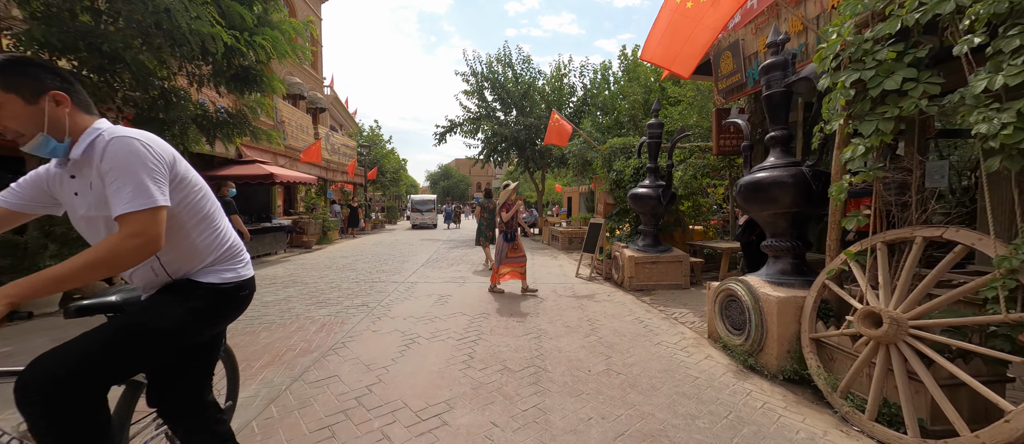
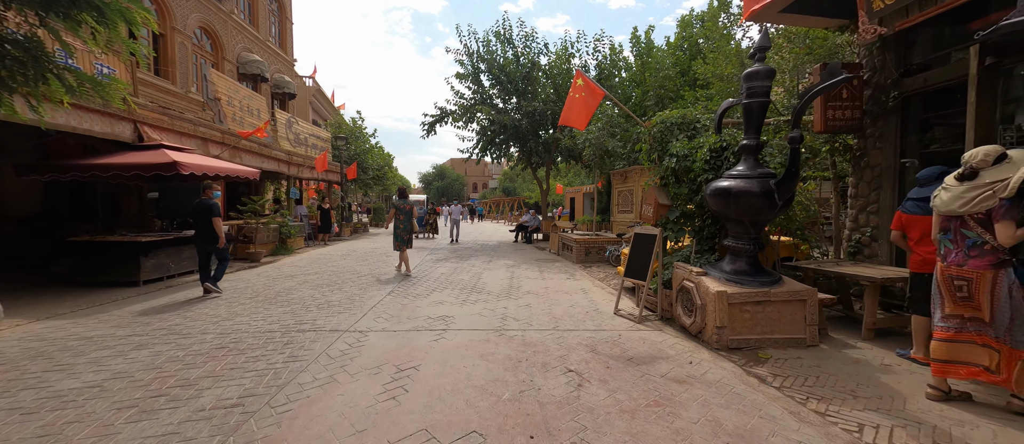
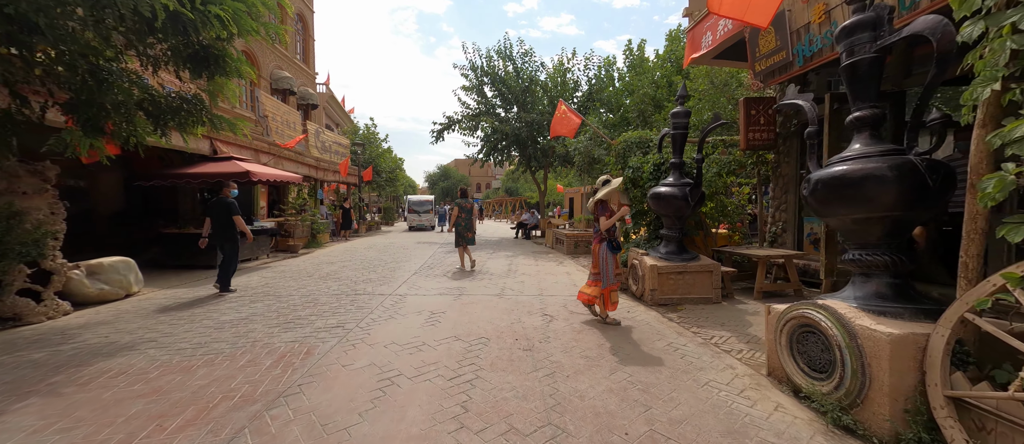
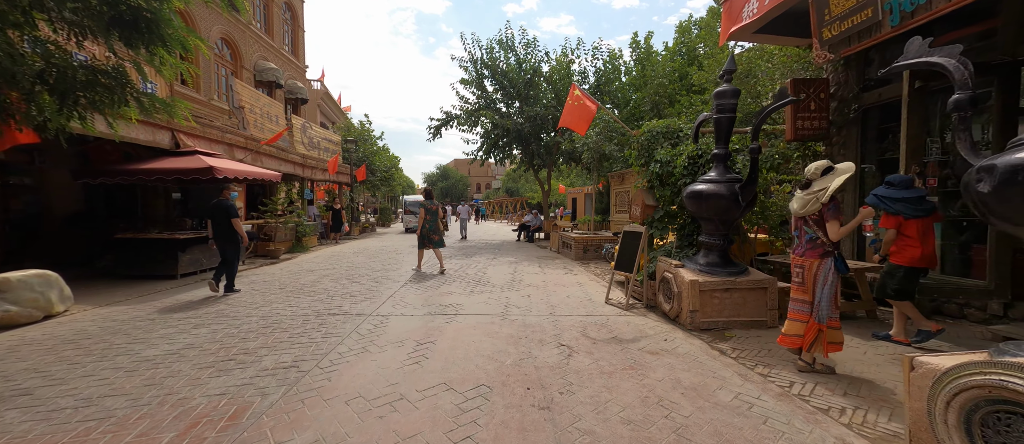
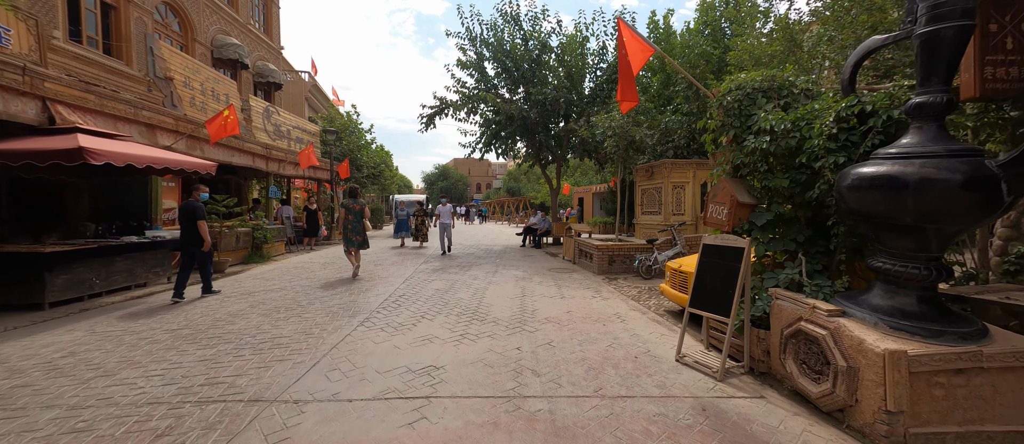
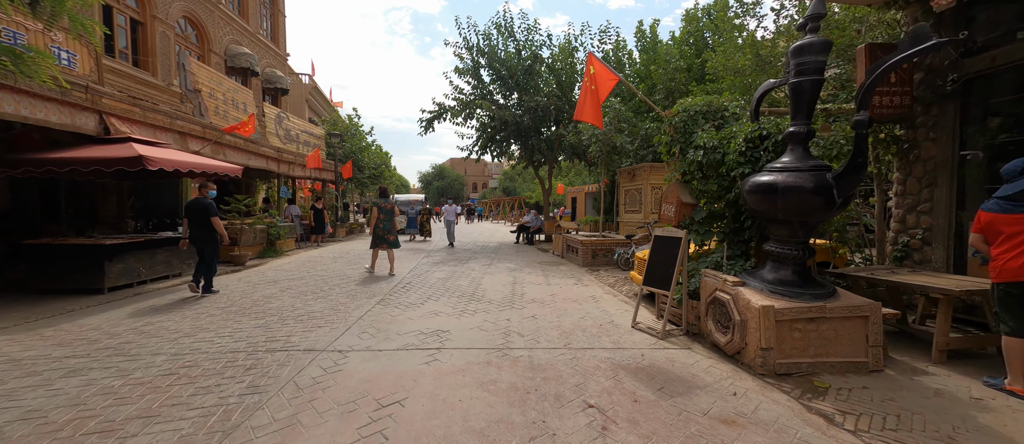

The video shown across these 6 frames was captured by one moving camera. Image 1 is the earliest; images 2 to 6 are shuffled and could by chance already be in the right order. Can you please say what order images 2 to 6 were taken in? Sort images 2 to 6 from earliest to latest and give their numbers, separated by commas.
3, 4, 2, 6, 5
